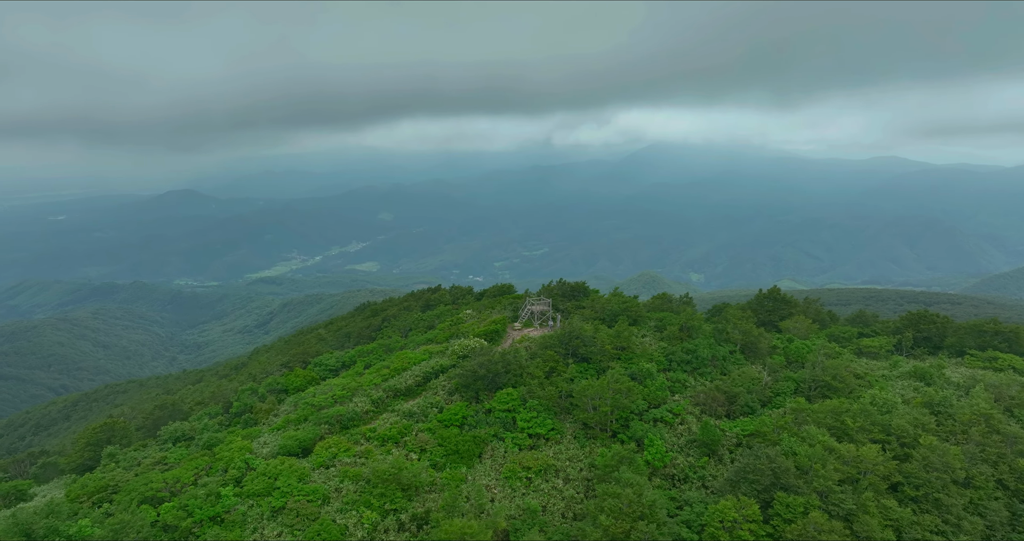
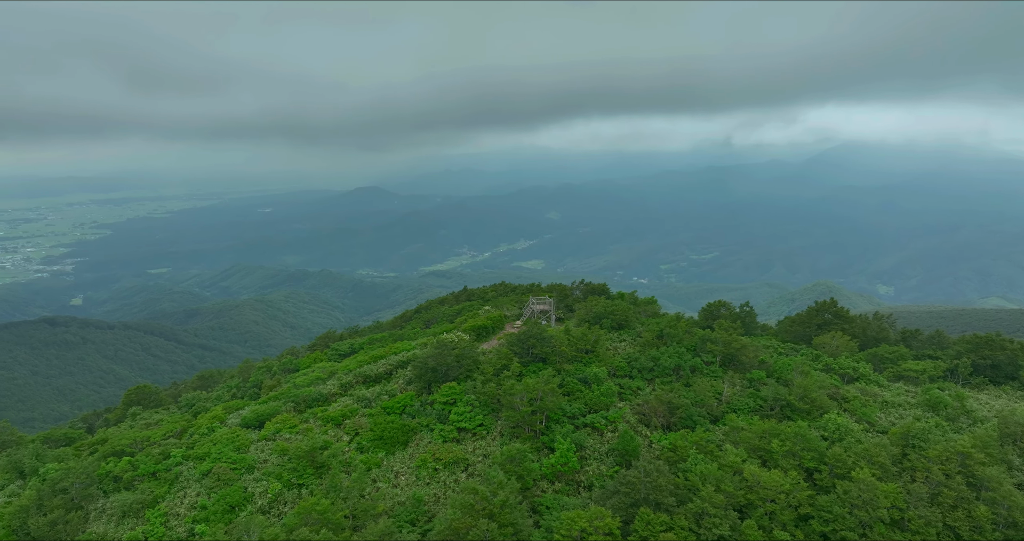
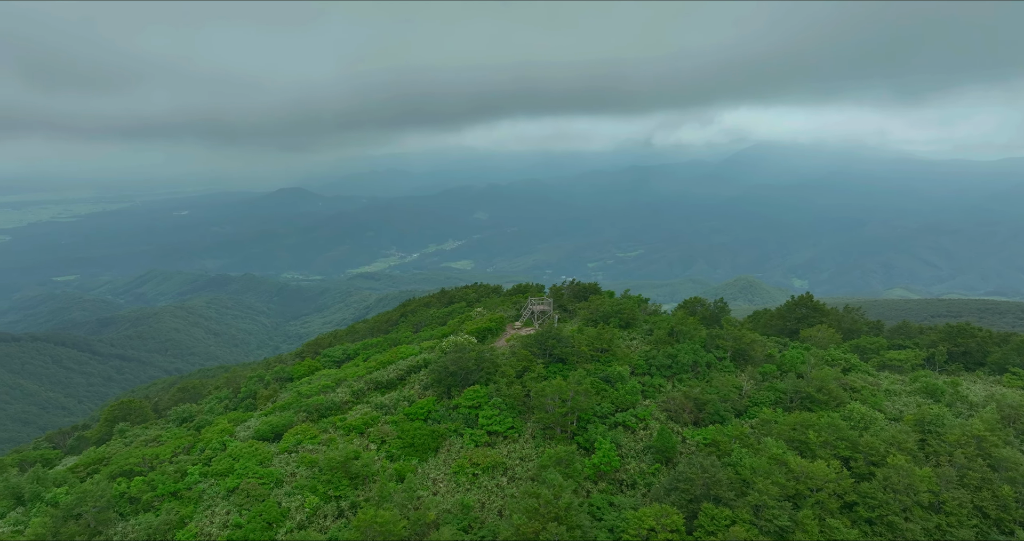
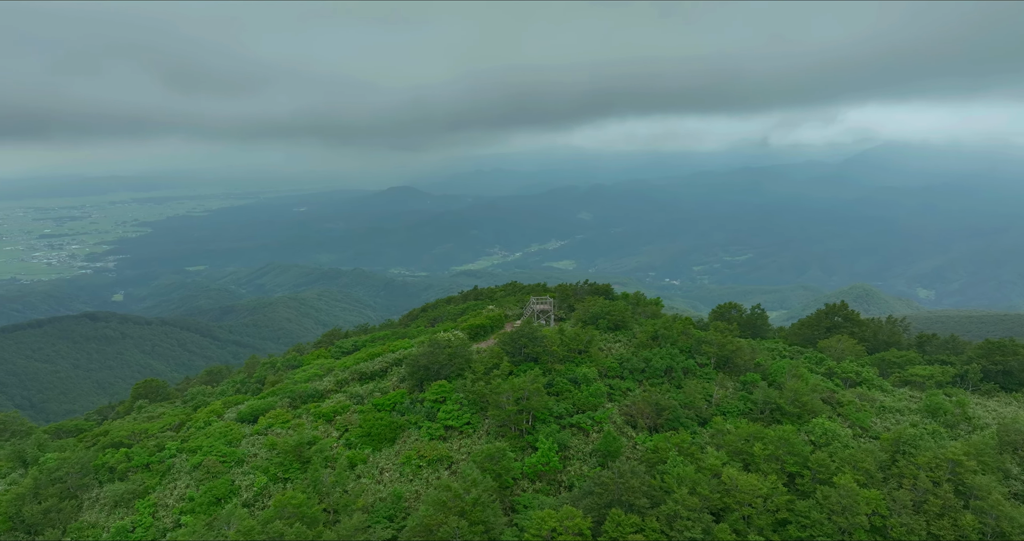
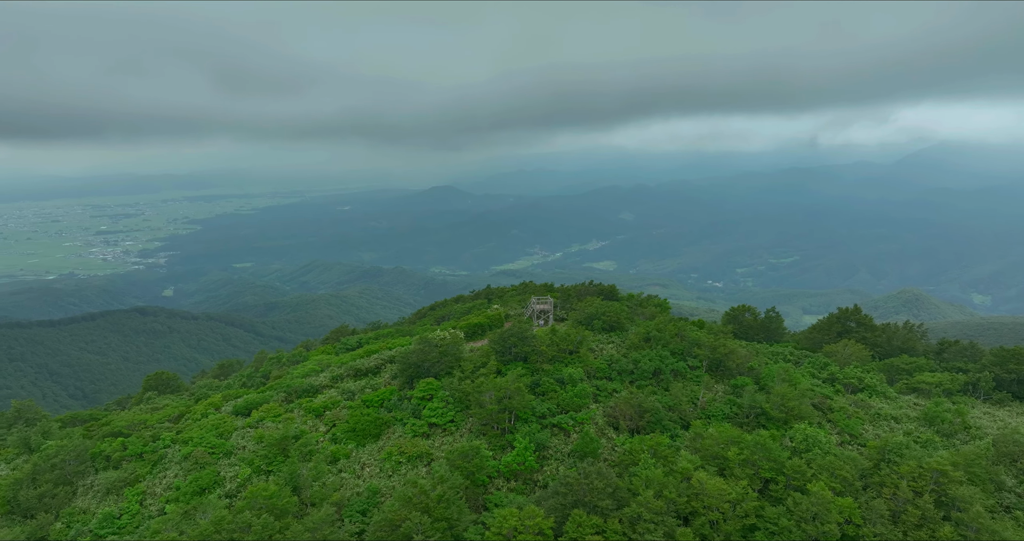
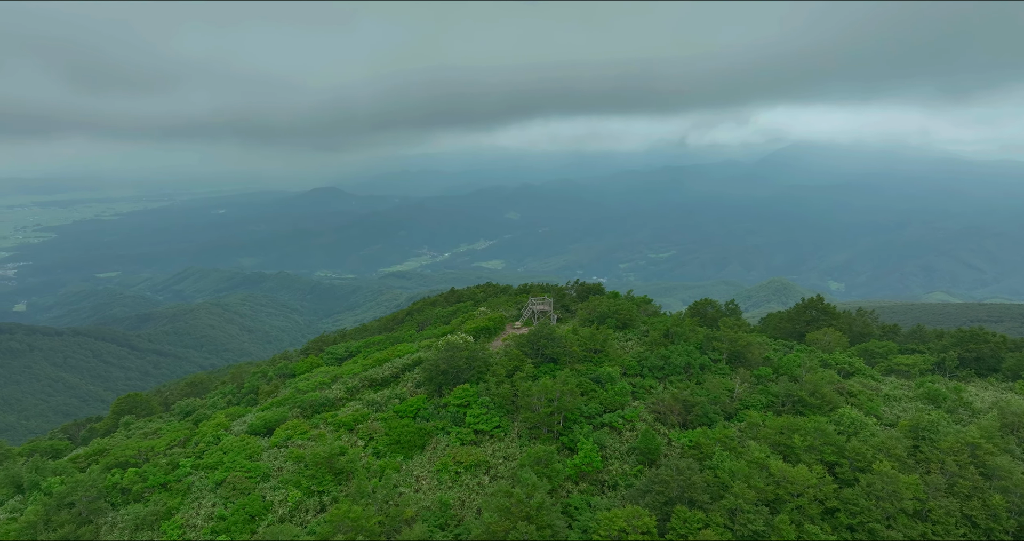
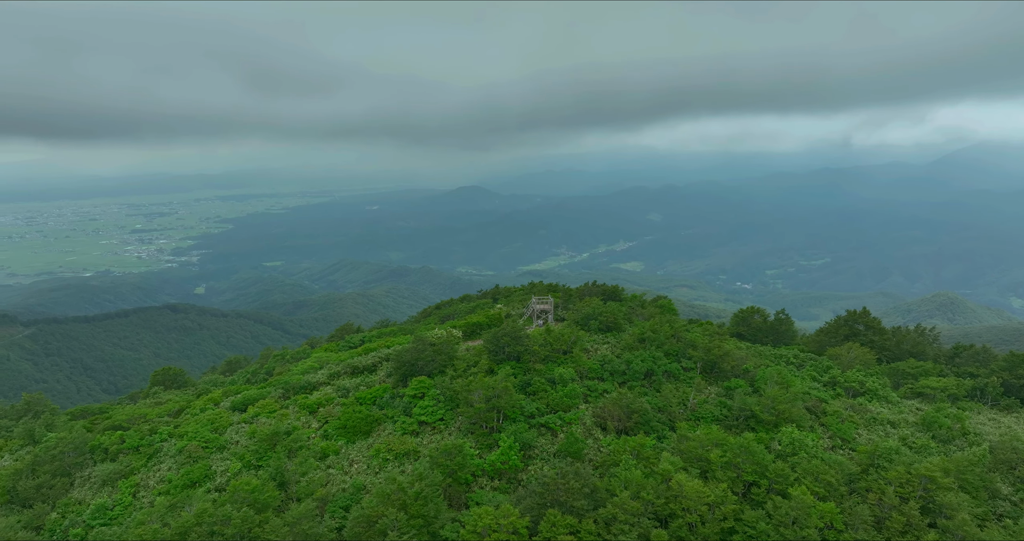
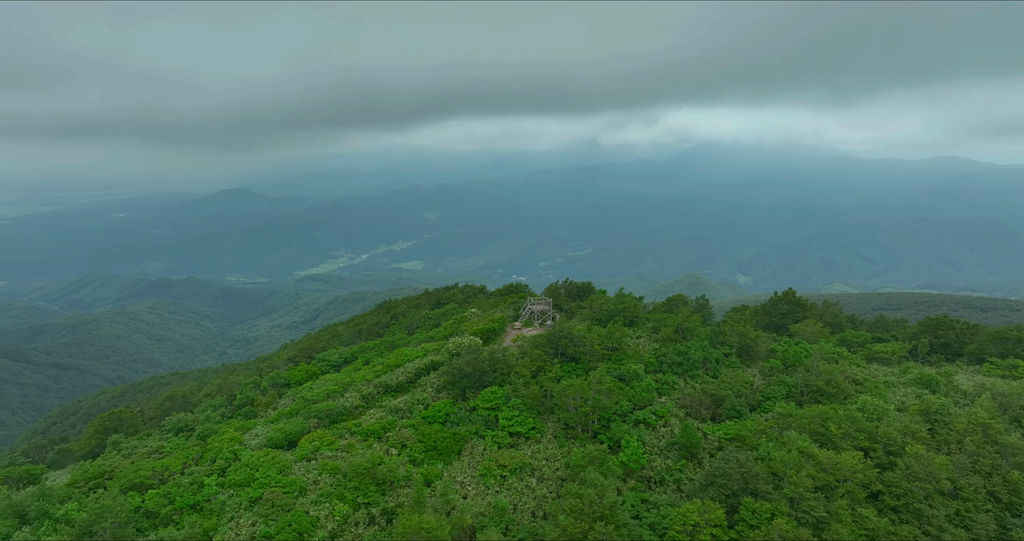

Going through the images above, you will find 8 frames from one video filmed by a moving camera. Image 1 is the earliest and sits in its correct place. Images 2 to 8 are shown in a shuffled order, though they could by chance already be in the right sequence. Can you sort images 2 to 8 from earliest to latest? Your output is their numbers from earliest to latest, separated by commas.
8, 3, 6, 2, 4, 5, 7
